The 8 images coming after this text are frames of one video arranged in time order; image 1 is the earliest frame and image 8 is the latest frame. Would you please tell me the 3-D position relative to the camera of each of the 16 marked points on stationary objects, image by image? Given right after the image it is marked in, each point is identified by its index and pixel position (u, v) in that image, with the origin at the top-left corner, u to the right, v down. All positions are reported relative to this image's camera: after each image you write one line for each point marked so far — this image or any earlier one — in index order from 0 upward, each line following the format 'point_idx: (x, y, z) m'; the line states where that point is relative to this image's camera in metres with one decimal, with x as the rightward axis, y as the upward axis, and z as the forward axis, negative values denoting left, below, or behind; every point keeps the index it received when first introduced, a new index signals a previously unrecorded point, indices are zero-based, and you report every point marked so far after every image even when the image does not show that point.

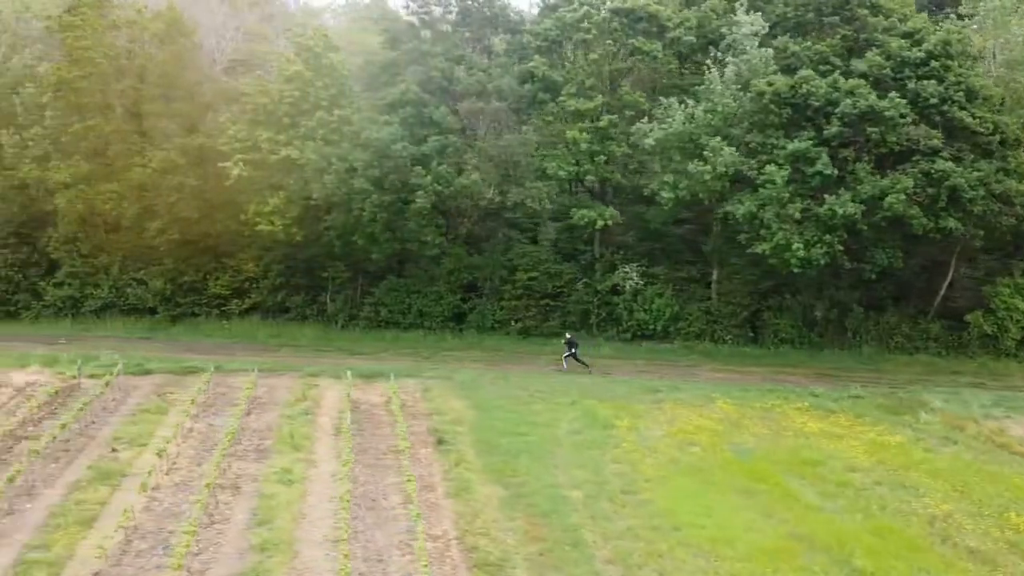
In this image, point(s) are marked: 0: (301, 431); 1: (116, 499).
0: (-5.8, -3.8, +18.5) m
1: (-8.7, -4.7, +15.0) m
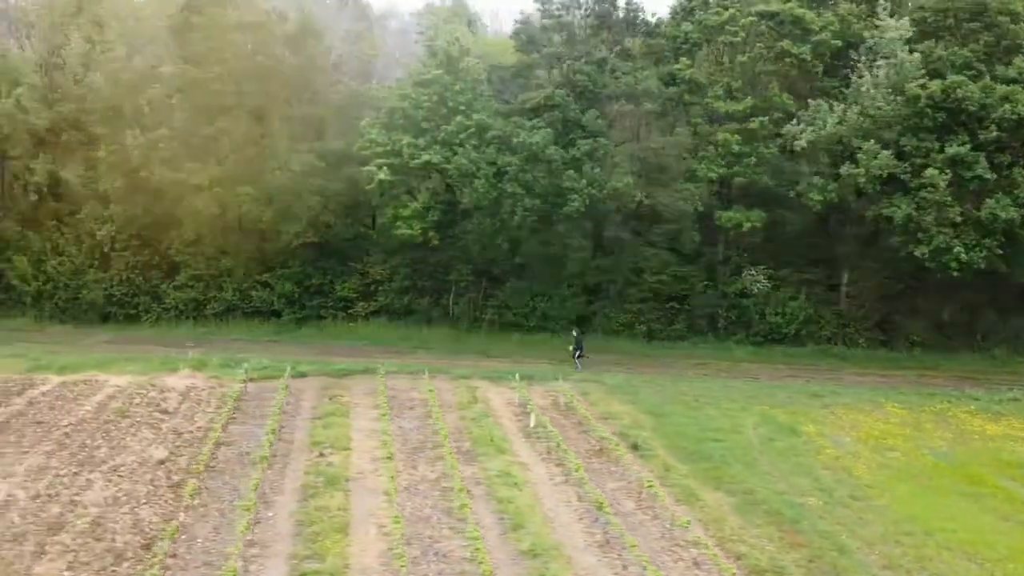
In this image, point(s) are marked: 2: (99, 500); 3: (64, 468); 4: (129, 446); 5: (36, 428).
0: (-0.5, -3.9, +18.3) m
1: (-3.4, -4.7, +14.7) m
2: (-8.8, -4.6, +14.6) m
3: (-10.5, -4.2, +16.0) m
4: (-9.6, -4.0, +17.0) m
5: (-12.6, -3.7, +18.0) m
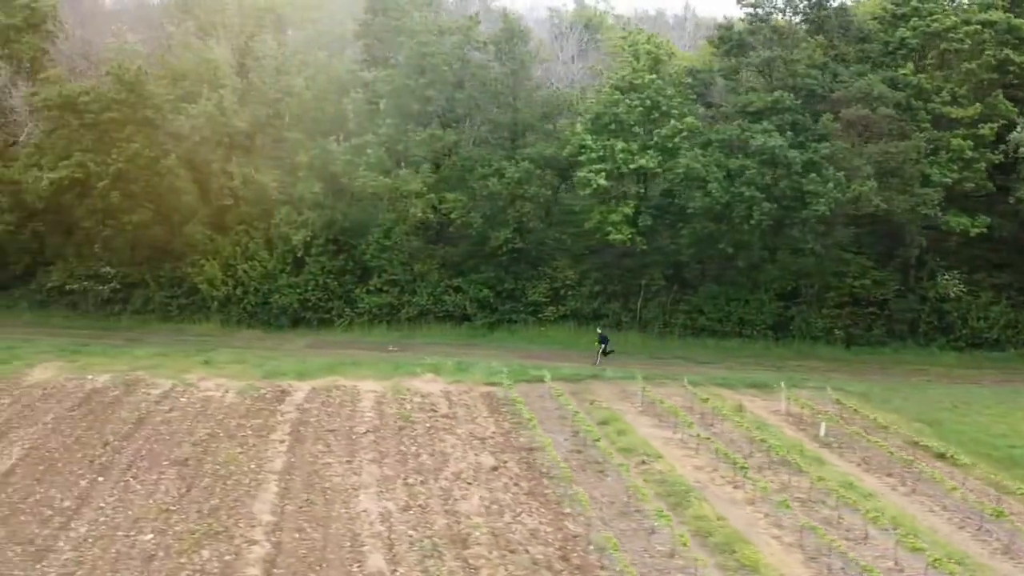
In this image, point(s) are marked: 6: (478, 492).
0: (+7.4, -4.0, +18.2) m
1: (+4.7, -4.8, +14.5) m
2: (-0.7, -4.7, +14.3) m
3: (-2.4, -4.3, +15.6) m
4: (-1.6, -4.1, +16.6) m
5: (-4.6, -3.8, +17.5) m
6: (-0.7, -4.5, +14.9) m
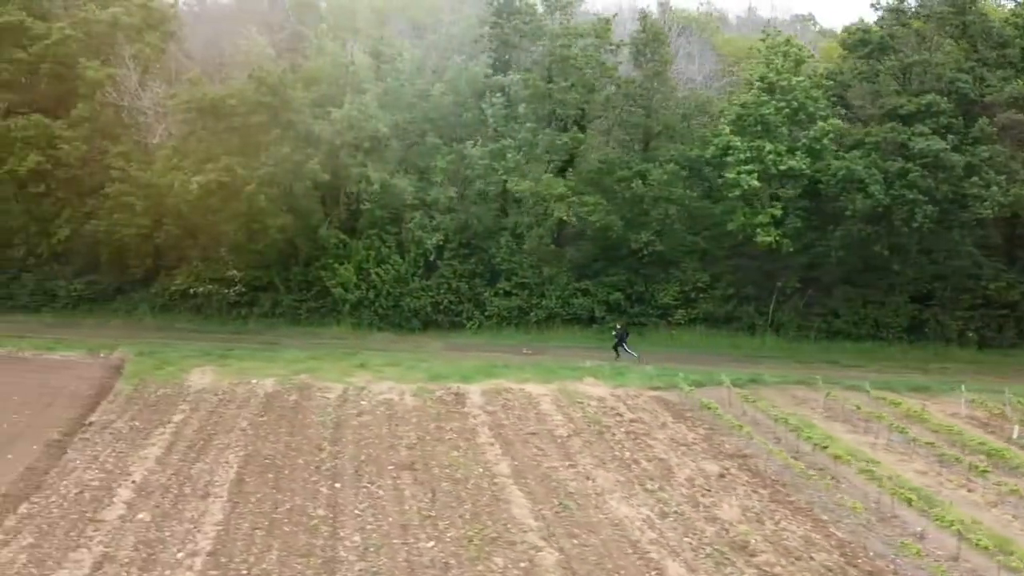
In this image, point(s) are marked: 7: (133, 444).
0: (+12.8, -4.1, +18.2) m
1: (+10.1, -4.9, +14.5) m
2: (+4.7, -4.8, +14.2) m
3: (+3.0, -4.4, +15.4) m
4: (+3.8, -4.2, +16.5) m
5: (+0.8, -3.9, +17.4) m
6: (+4.7, -4.6, +14.8) m
7: (-9.3, -3.8, +16.6) m
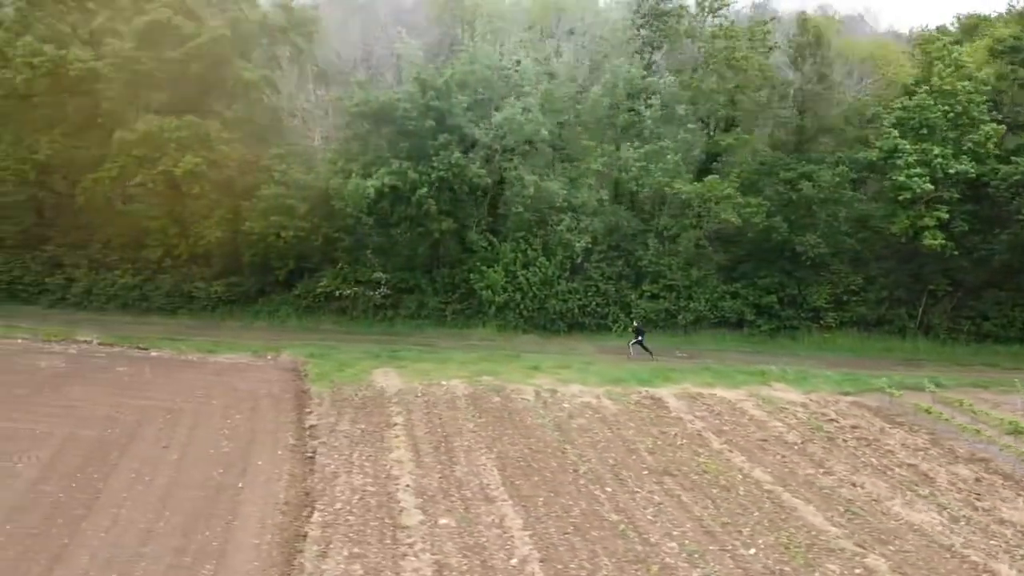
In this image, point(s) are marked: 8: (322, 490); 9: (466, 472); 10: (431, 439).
0: (+18.8, -4.2, +18.5) m
1: (+16.2, -5.0, +14.7) m
2: (+10.7, -4.9, +14.3) m
3: (+9.0, -4.5, +15.5) m
4: (+9.8, -4.3, +16.5) m
5: (+6.8, -4.0, +17.4) m
6: (+10.7, -4.7, +14.9) m
7: (-3.3, -3.9, +16.4) m
8: (-4.1, -4.3, +14.5) m
9: (-1.1, -4.2, +15.3) m
10: (-2.1, -3.8, +17.0) m
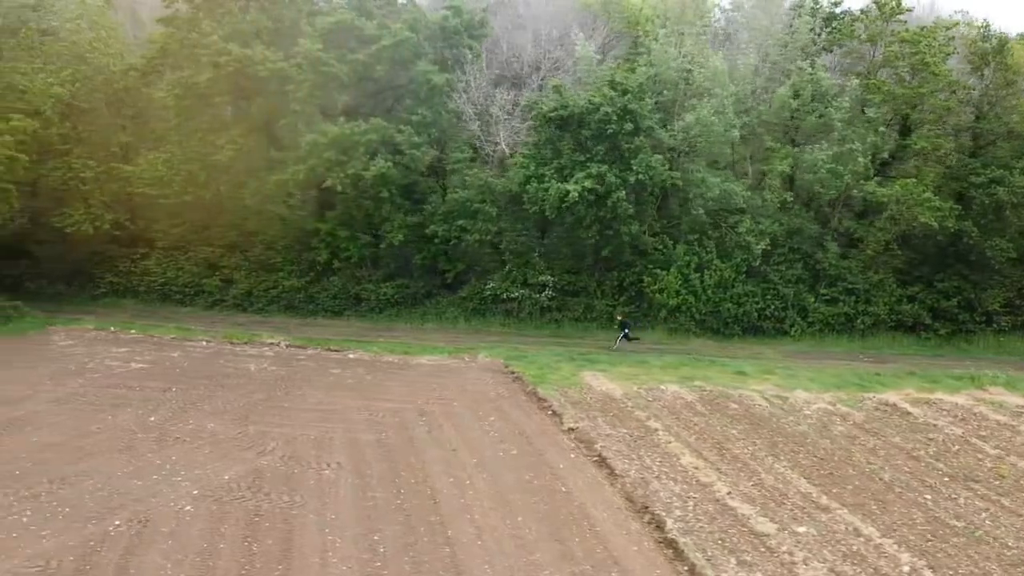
0: (+25.7, -4.4, +18.9) m
1: (+23.1, -5.2, +15.1) m
2: (+17.8, -5.0, +14.5) m
3: (+16.0, -4.7, +15.7) m
4: (+16.8, -4.4, +16.8) m
5: (+13.7, -4.1, +17.6) m
6: (+17.7, -4.9, +15.2) m
7: (+3.7, -4.0, +16.3) m
8: (+2.9, -4.4, +14.4) m
9: (+5.9, -4.3, +15.3) m
10: (+4.9, -3.9, +17.0) m
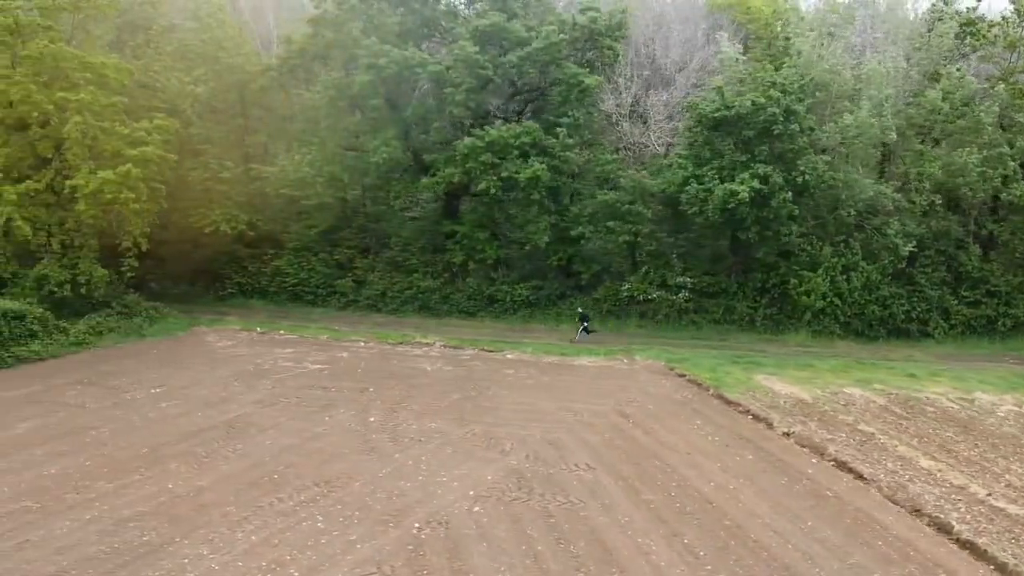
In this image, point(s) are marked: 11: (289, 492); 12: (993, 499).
0: (+31.3, -4.5, +19.6) m
1: (+28.8, -5.3, +15.7) m
2: (+23.4, -5.1, +15.0) m
3: (+21.6, -4.8, +16.1) m
4: (+22.4, -4.6, +17.2) m
5: (+19.4, -4.2, +17.9) m
6: (+23.4, -5.0, +15.7) m
7: (+9.3, -4.1, +16.5) m
8: (+8.6, -4.5, +14.6) m
9: (+11.6, -4.4, +15.6) m
10: (+10.5, -4.0, +17.2) m
11: (-4.6, -4.2, +14.1) m
12: (+10.3, -4.6, +14.6) m
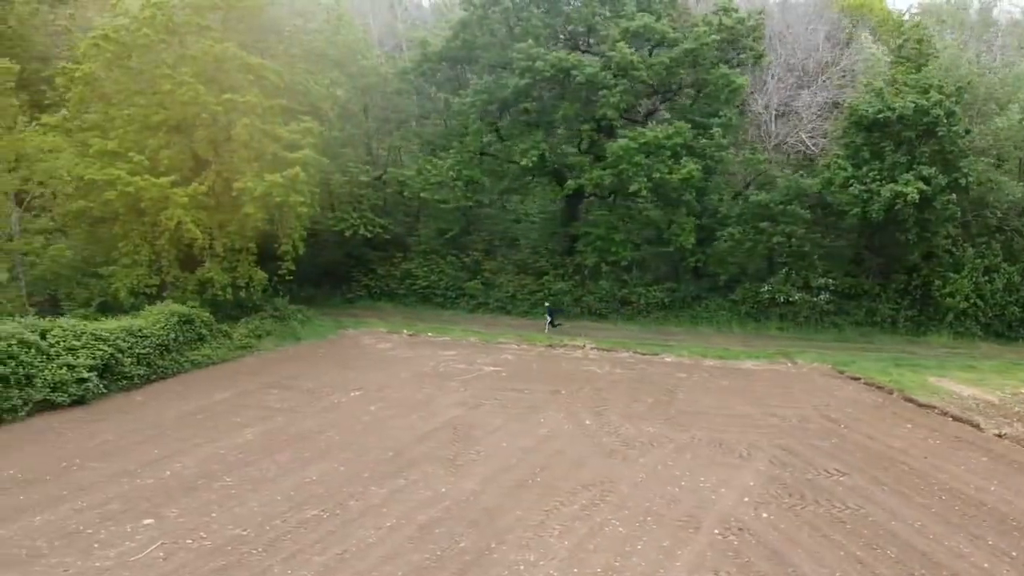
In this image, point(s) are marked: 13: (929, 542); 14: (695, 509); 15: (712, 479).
0: (+36.9, -4.6, +20.3) m
1: (+34.5, -5.4, +16.4) m
2: (+29.2, -5.2, +15.6) m
3: (+27.3, -4.8, +16.7) m
4: (+28.1, -4.6, +17.8) m
5: (+25.0, -4.3, +18.5) m
6: (+29.1, -5.0, +16.3) m
7: (+15.0, -4.2, +16.8) m
8: (+14.3, -4.6, +14.9) m
9: (+17.3, -4.5, +15.9) m
10: (+16.2, -4.1, +17.5) m
11: (+1.1, -4.4, +14.2) m
12: (+16.0, -4.7, +15.0) m
13: (+7.8, -4.7, +12.8) m
14: (+3.7, -4.5, +13.7) m
15: (+4.4, -4.2, +14.9) m
